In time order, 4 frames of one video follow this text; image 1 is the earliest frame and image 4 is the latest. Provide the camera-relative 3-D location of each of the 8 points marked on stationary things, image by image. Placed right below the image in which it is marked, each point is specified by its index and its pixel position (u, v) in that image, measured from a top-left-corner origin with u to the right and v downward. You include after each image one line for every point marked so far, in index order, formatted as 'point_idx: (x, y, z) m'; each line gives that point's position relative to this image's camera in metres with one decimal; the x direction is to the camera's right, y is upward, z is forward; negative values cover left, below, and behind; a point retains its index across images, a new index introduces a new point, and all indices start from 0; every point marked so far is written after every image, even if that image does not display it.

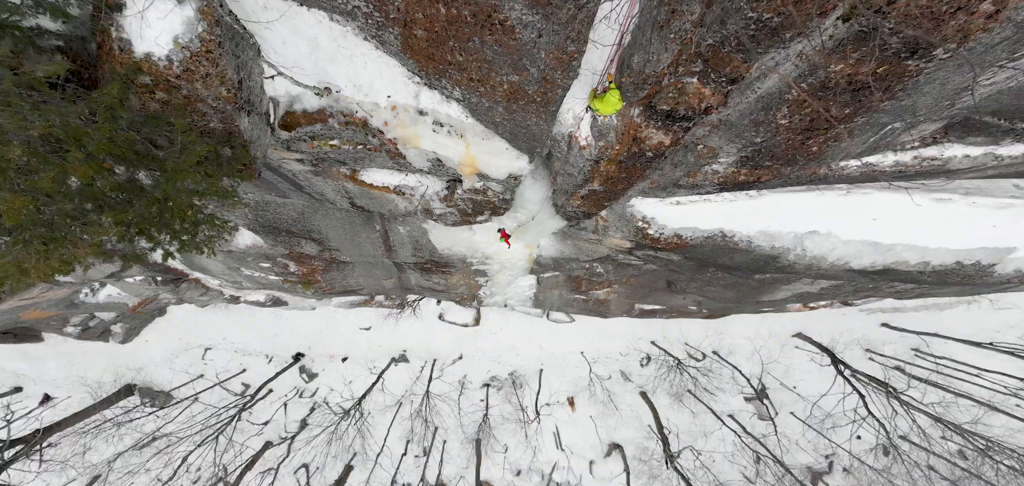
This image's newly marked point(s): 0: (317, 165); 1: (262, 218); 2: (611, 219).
0: (-2.8, +1.1, +4.1) m
1: (-5.6, +0.6, +6.5) m
2: (+1.9, +0.4, +5.4) m
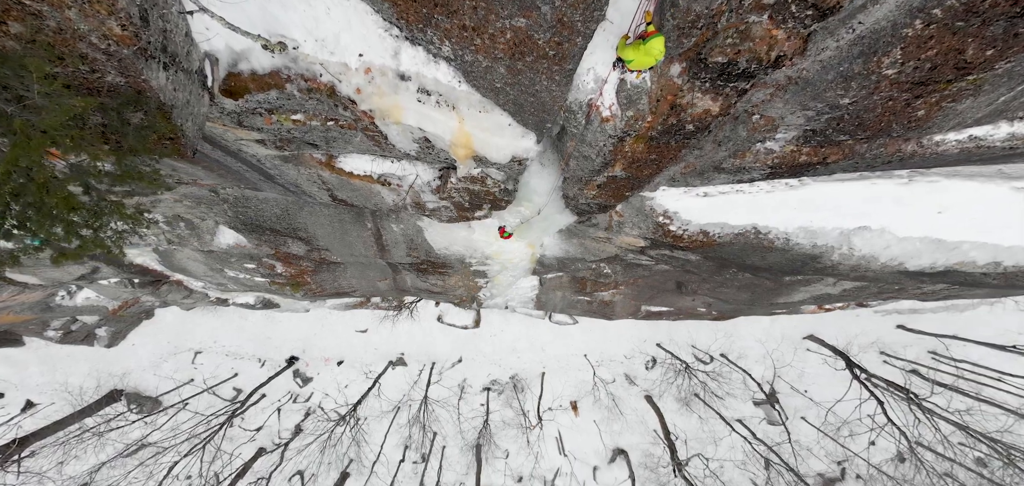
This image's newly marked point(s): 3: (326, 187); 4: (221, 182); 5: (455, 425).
0: (-2.8, +1.2, +3.4) m
1: (-5.5, +0.6, +5.8) m
2: (+2.0, +0.5, +4.7) m
3: (-2.9, +0.9, +4.3) m
4: (-5.0, +1.0, +4.8) m
5: (-1.9, -6.1, +9.5) m
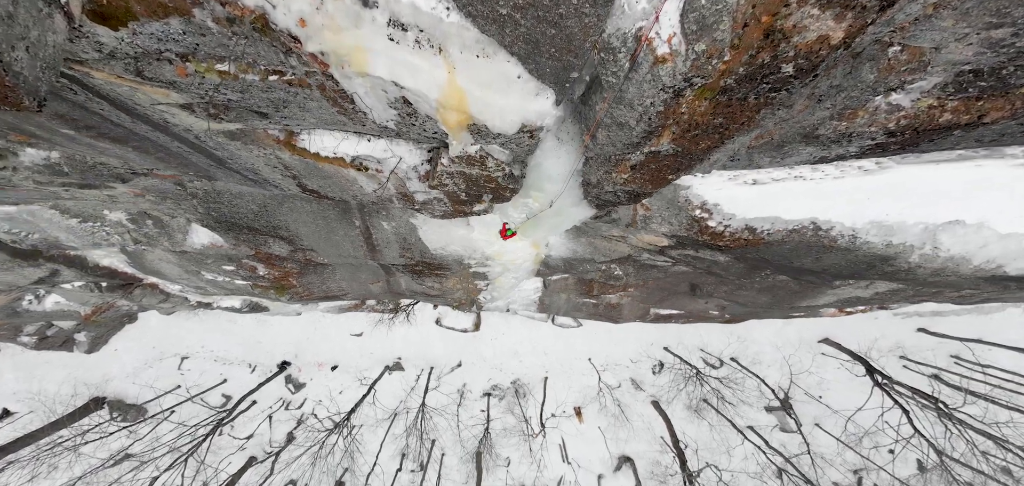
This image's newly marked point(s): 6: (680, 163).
0: (-2.7, +1.2, +2.6) m
1: (-5.5, +0.6, +5.0) m
2: (+2.0, +0.5, +3.9) m
3: (-2.8, +0.9, +3.6) m
4: (-4.9, +1.1, +4.0) m
5: (-1.8, -6.1, +8.7) m
6: (+1.6, +0.7, +2.6) m
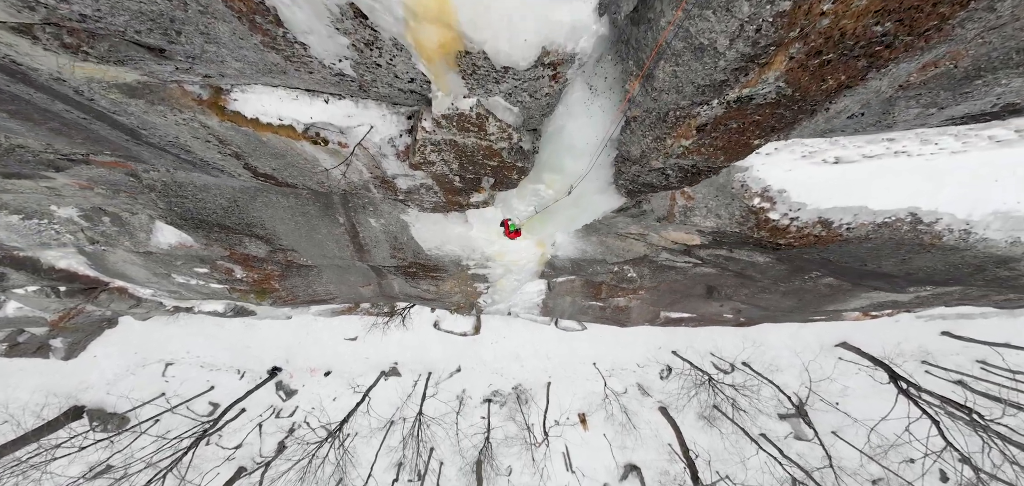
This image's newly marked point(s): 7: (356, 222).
0: (-2.6, +1.2, +1.8) m
1: (-5.4, +0.6, +4.2) m
2: (+2.1, +0.5, +3.1) m
3: (-2.7, +0.9, +2.7) m
4: (-4.9, +1.1, +3.2) m
5: (-1.7, -6.0, +7.9) m
6: (+1.6, +0.8, +1.8) m
7: (-2.8, +0.4, +4.6) m
